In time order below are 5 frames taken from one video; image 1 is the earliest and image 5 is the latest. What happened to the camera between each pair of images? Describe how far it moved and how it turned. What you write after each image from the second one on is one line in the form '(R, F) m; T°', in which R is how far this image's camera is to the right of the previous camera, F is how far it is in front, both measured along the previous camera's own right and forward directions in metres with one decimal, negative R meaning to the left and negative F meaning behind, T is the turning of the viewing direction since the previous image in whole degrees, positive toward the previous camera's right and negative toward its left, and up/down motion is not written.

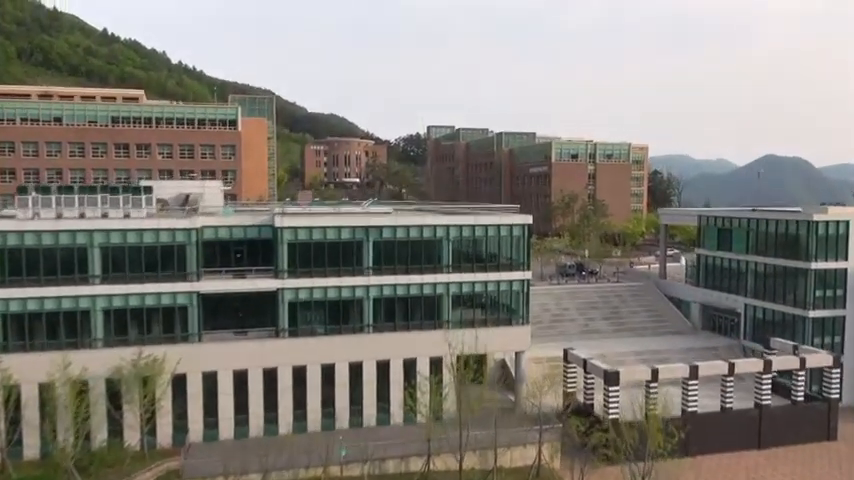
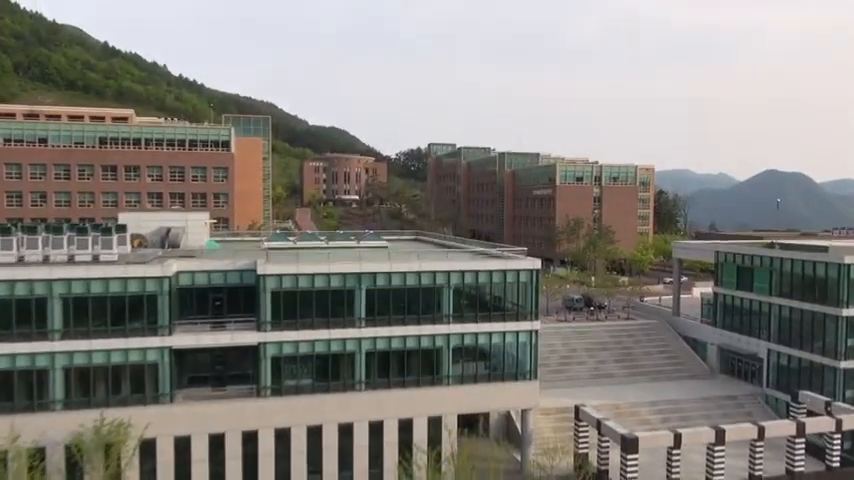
(+0.1, +2.5) m; 0°
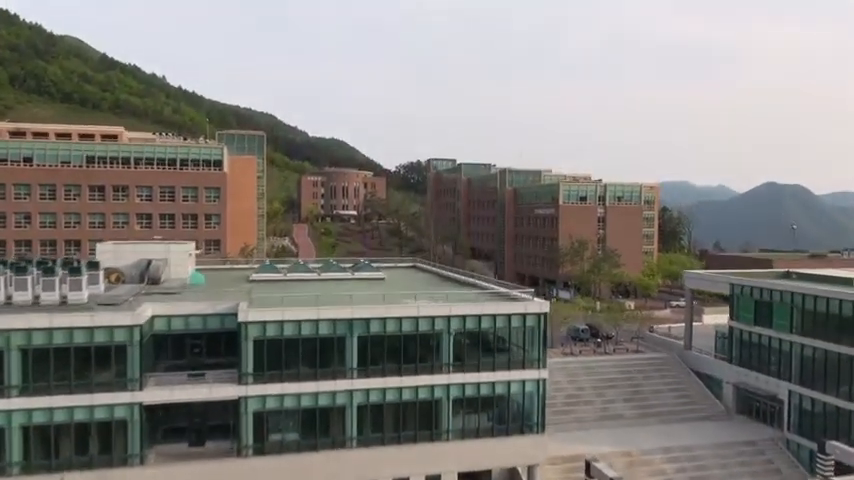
(0.0, +2.1) m; 0°
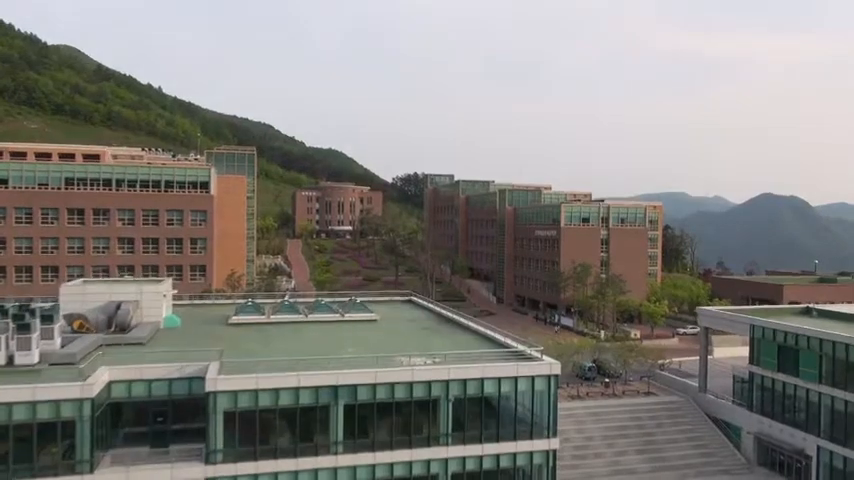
(0.0, +2.6) m; 0°
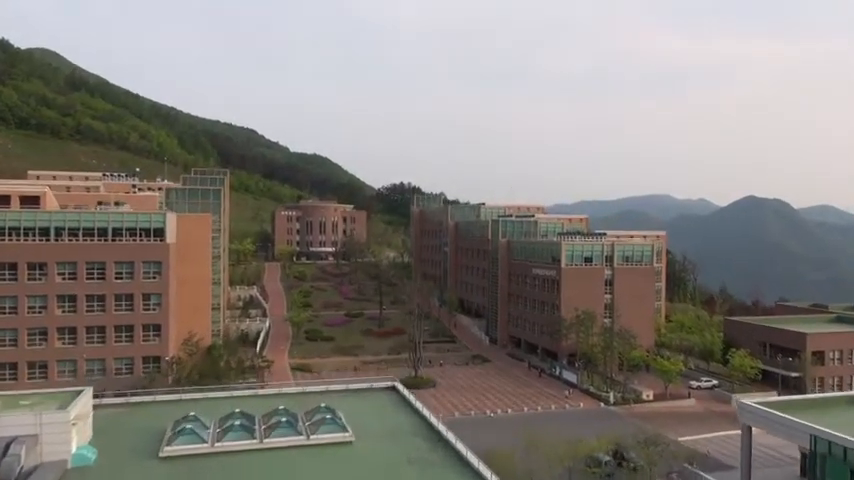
(0.0, +6.5) m; +1°
